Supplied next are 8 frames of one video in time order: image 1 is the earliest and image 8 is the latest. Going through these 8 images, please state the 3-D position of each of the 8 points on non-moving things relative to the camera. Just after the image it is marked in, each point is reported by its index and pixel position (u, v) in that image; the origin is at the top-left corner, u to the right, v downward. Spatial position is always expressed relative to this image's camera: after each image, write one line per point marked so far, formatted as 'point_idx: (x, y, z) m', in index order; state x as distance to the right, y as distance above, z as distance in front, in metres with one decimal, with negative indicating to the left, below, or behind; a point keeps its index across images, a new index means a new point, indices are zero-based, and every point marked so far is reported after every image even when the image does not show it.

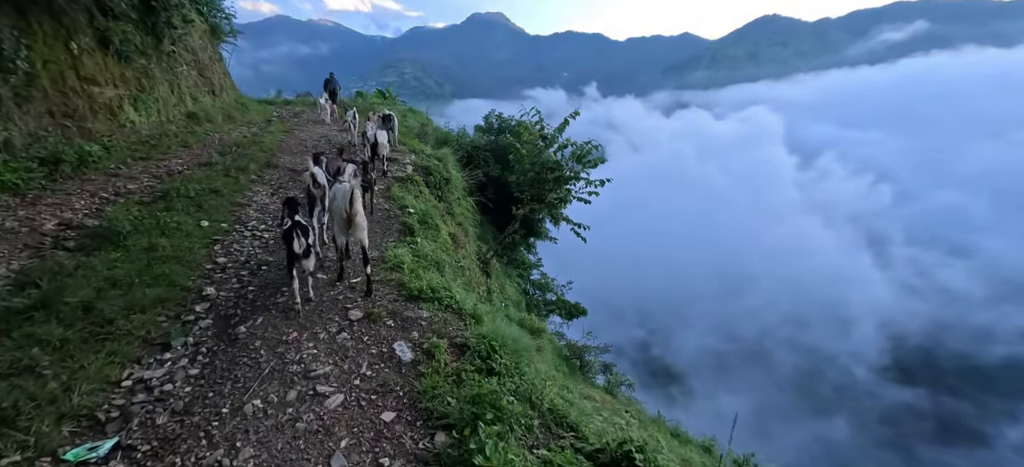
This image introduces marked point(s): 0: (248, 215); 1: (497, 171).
0: (-3.3, +0.2, +5.6) m
1: (-0.9, +2.2, +14.1) m
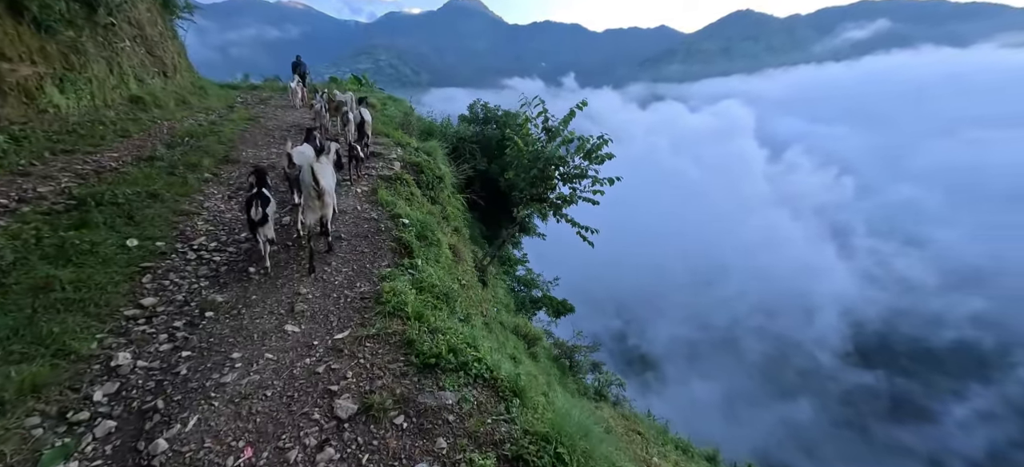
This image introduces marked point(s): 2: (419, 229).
0: (-3.1, +0.1, +4.4) m
1: (-1.2, +2.2, +12.9) m
2: (-0.9, 0.0, +4.8) m
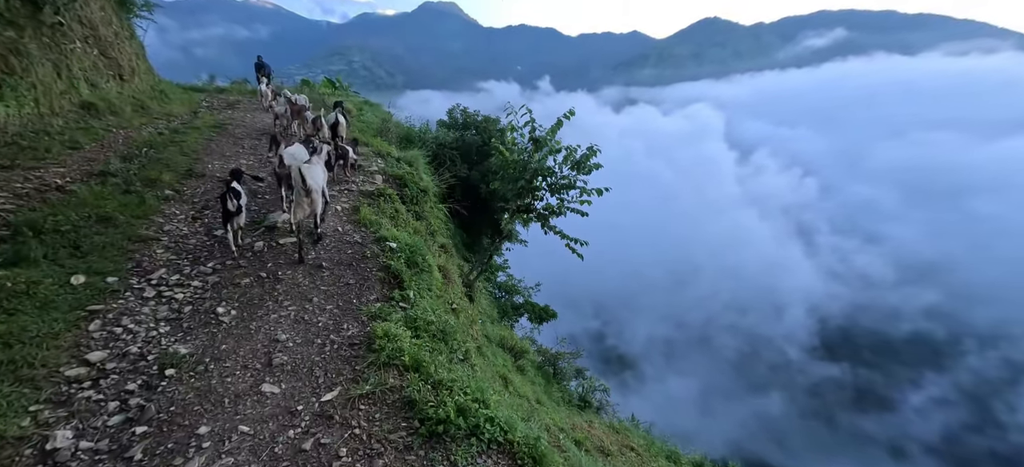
0: (-3.1, -0.2, +3.9) m
1: (-1.6, +1.9, +12.5) m
2: (-1.0, -0.2, +4.5) m
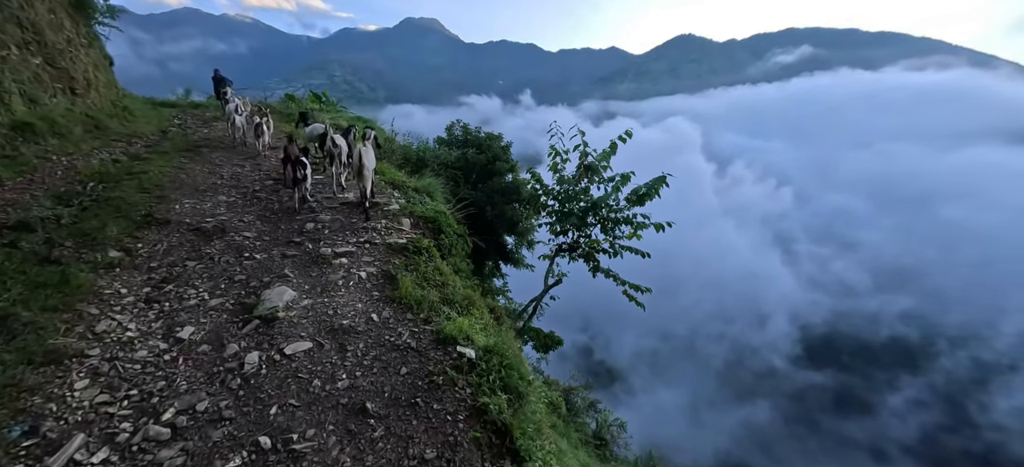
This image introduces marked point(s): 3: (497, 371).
0: (-2.2, -0.8, +2.2) m
1: (-1.1, +1.1, +10.9) m
2: (-0.1, -0.8, +2.9) m
3: (-0.1, -0.9, +2.8) m
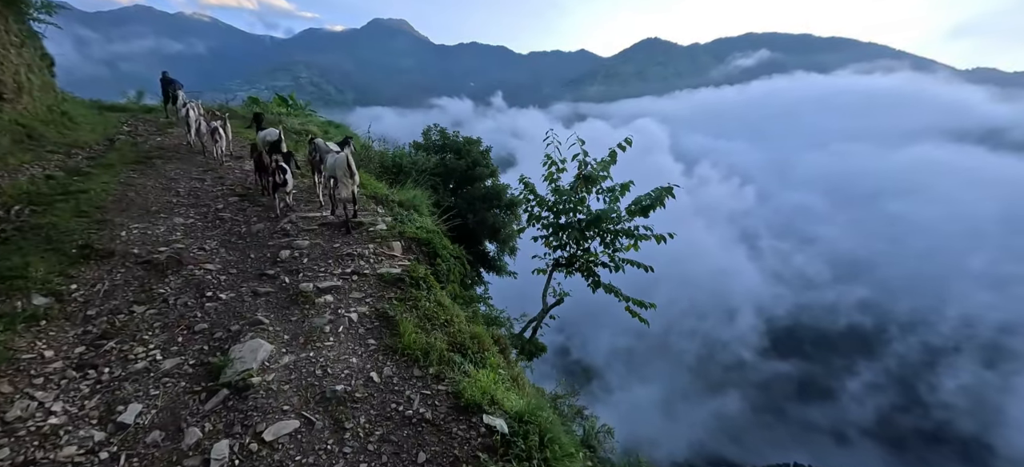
0: (-2.0, -1.1, +1.5) m
1: (-1.4, +0.8, +10.3) m
2: (+0.1, -1.1, +2.3) m
3: (+0.1, -1.1, +2.2) m
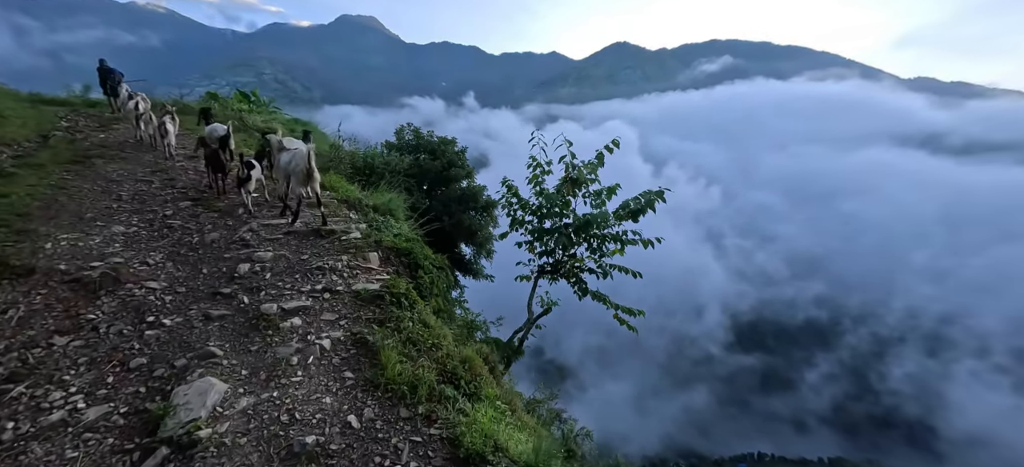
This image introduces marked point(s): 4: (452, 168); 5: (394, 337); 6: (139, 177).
0: (-1.9, -1.2, +1.0) m
1: (-1.8, +0.7, +9.8) m
2: (+0.2, -1.1, +1.9) m
3: (+0.2, -1.2, +1.8) m
4: (-1.4, +1.5, +10.4) m
5: (-0.8, -0.7, +3.0) m
6: (-4.8, +0.7, +5.7) m
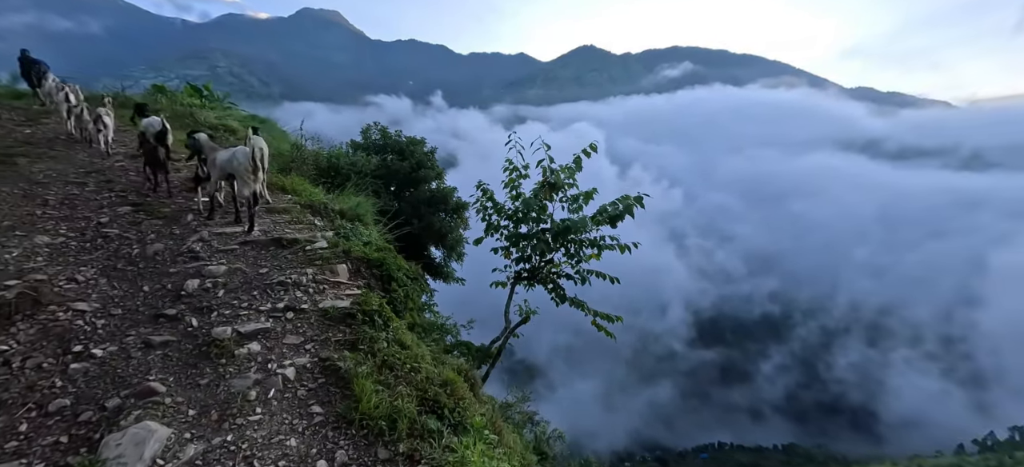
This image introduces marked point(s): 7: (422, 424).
0: (-1.8, -1.3, +0.7) m
1: (-2.4, +0.6, +9.4) m
2: (+0.2, -1.2, +1.7) m
3: (+0.2, -1.2, +1.6) m
4: (-2.0, +1.4, +10.1) m
5: (-0.9, -0.8, +2.7) m
6: (-5.0, +0.6, +5.1) m
7: (-0.5, -1.0, +2.3) m
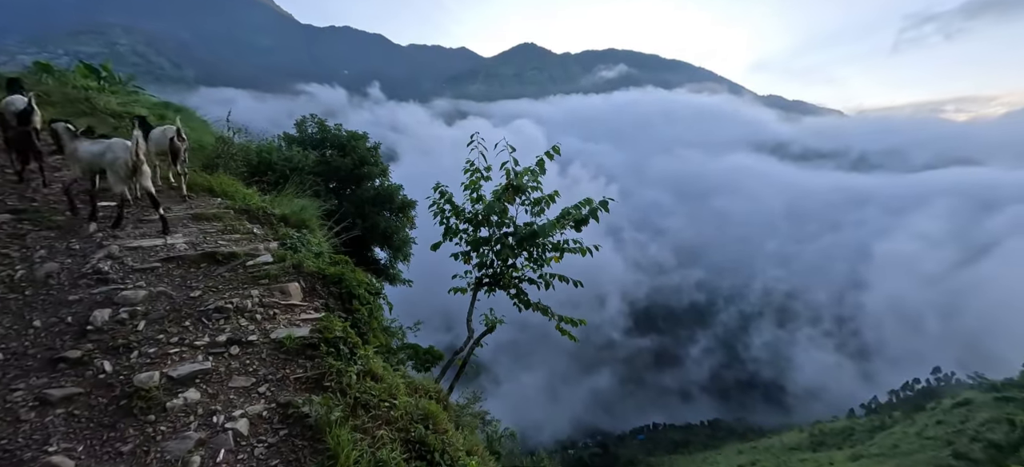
0: (-1.6, -1.4, +0.2) m
1: (-3.3, +0.5, +8.8) m
2: (+0.3, -1.3, +1.5) m
3: (+0.3, -1.4, +1.4) m
4: (-3.0, +1.4, +9.4) m
5: (-0.9, -0.9, +2.3) m
6: (-5.3, +0.5, +4.2) m
7: (-0.4, -1.1, +1.9) m
